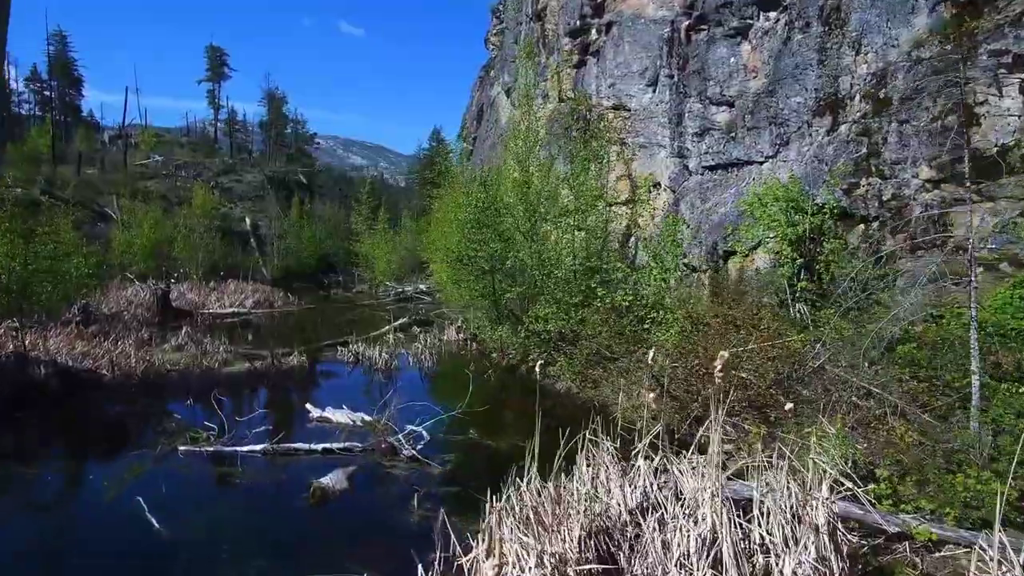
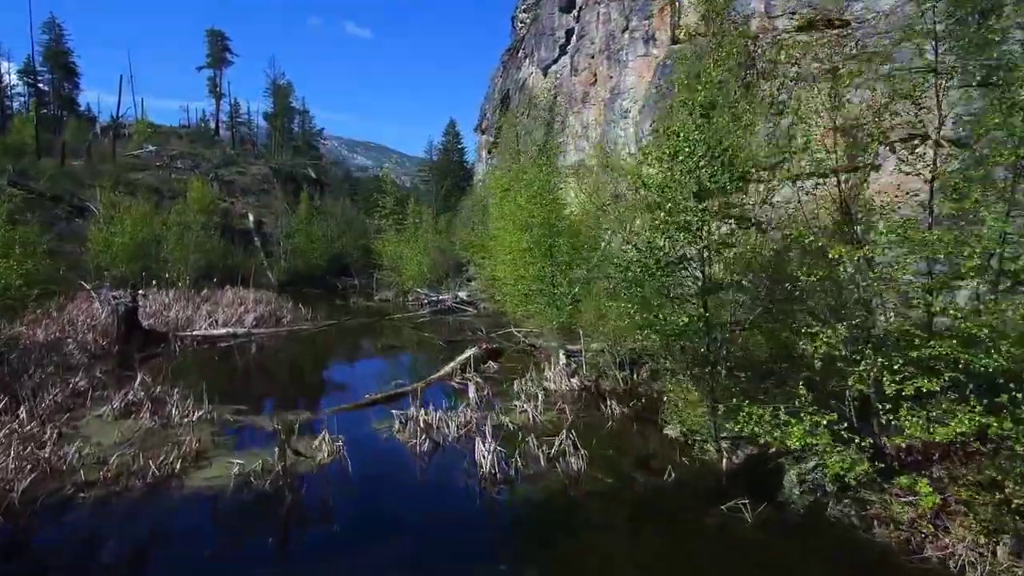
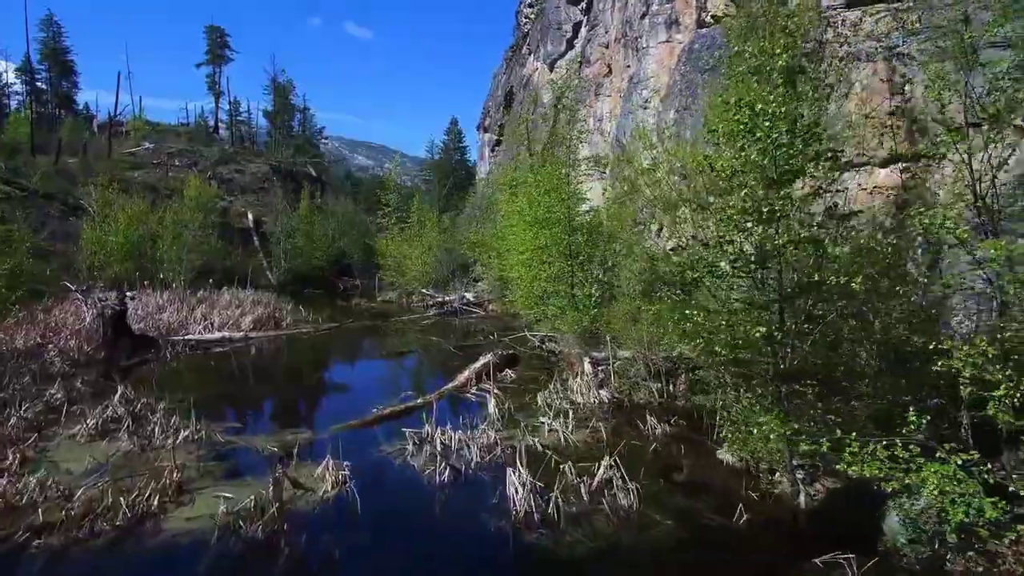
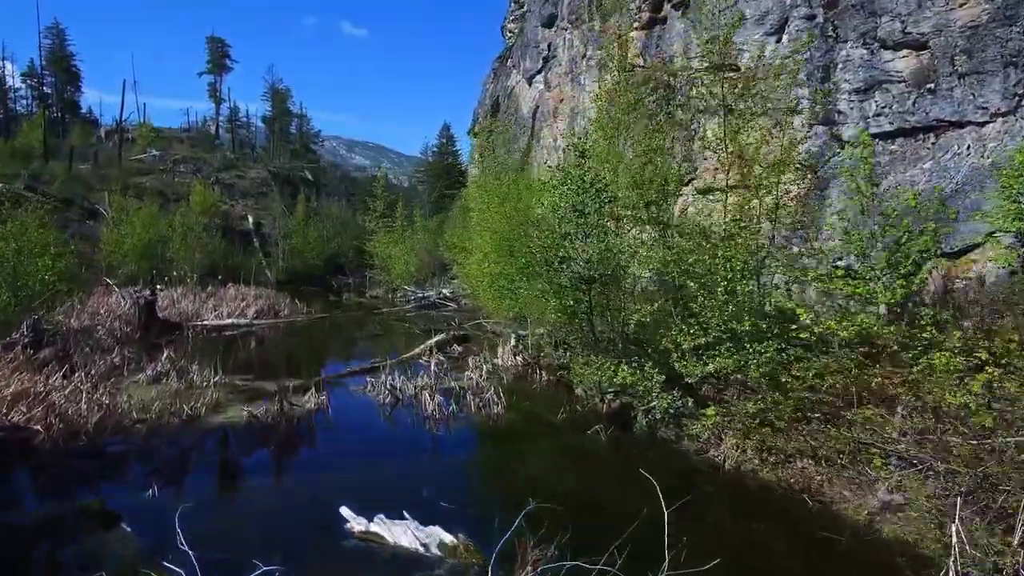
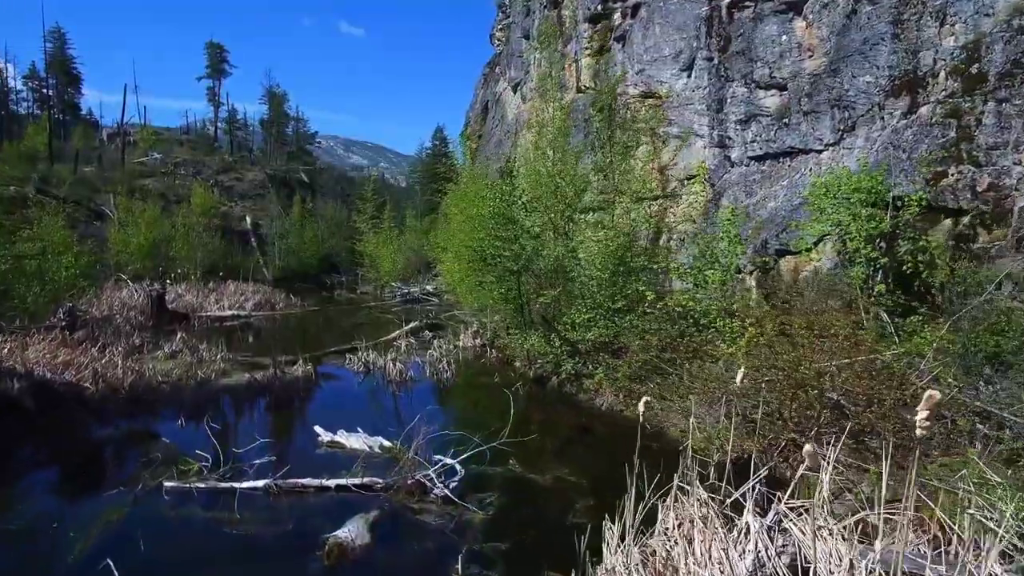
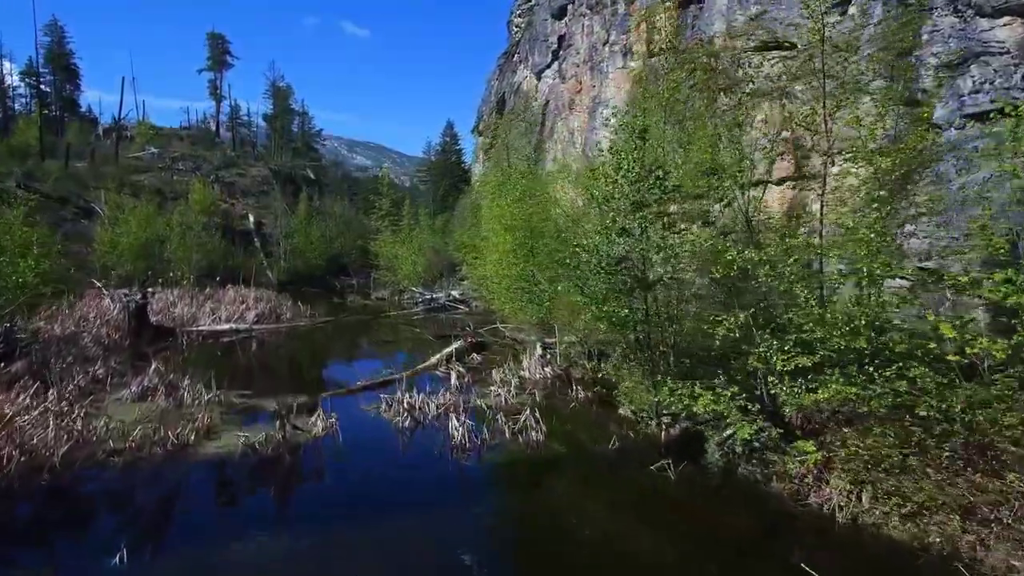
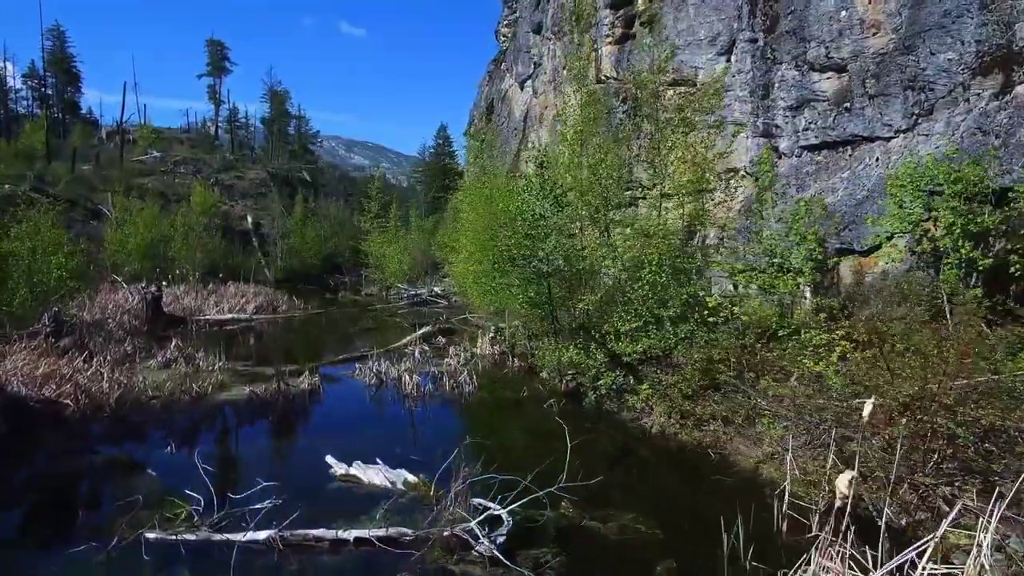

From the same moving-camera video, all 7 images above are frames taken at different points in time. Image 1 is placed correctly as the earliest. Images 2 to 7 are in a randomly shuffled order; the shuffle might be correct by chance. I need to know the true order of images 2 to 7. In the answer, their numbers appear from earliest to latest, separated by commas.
5, 7, 4, 6, 2, 3
